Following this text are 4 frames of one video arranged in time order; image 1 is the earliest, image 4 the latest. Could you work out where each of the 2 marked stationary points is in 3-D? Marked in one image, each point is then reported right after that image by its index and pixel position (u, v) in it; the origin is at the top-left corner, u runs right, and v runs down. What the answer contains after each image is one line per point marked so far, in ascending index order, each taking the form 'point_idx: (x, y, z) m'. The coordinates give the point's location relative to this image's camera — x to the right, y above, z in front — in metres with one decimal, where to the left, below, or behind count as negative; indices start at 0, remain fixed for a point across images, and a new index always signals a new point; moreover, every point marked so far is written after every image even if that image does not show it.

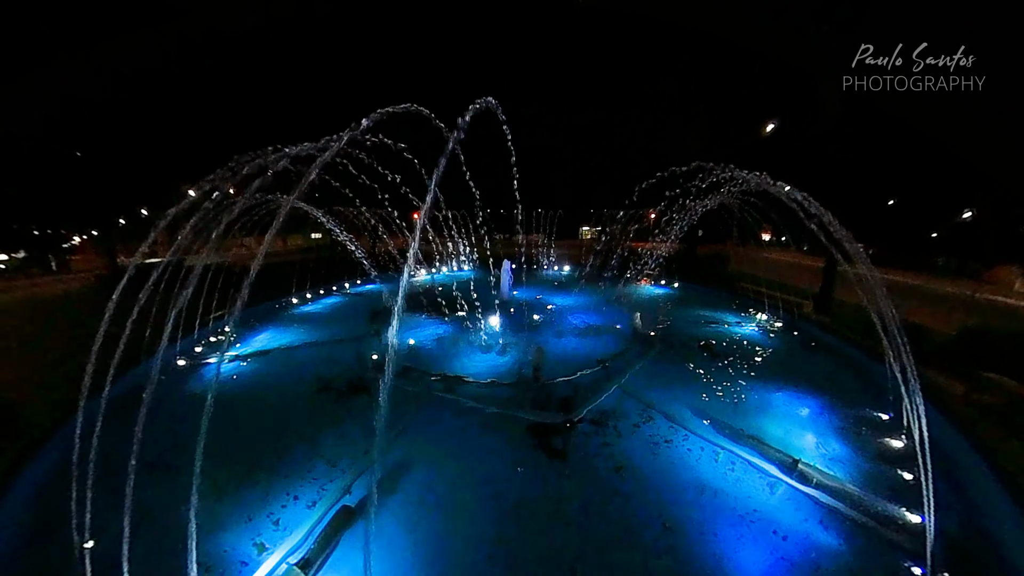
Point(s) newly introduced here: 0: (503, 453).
0: (-0.2, -2.9, +7.4) m
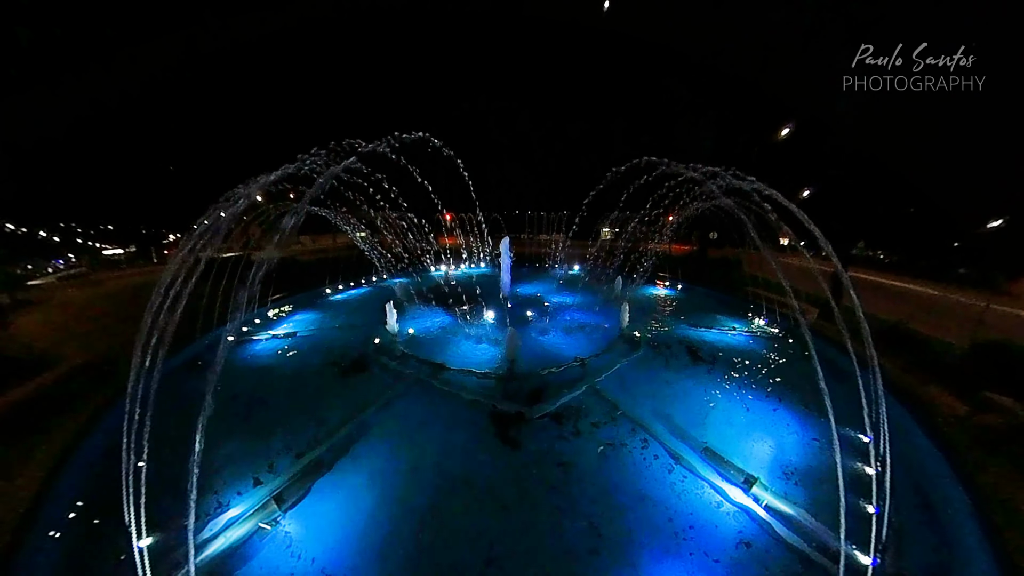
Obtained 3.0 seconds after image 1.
0: (-0.9, -2.9, +8.5) m
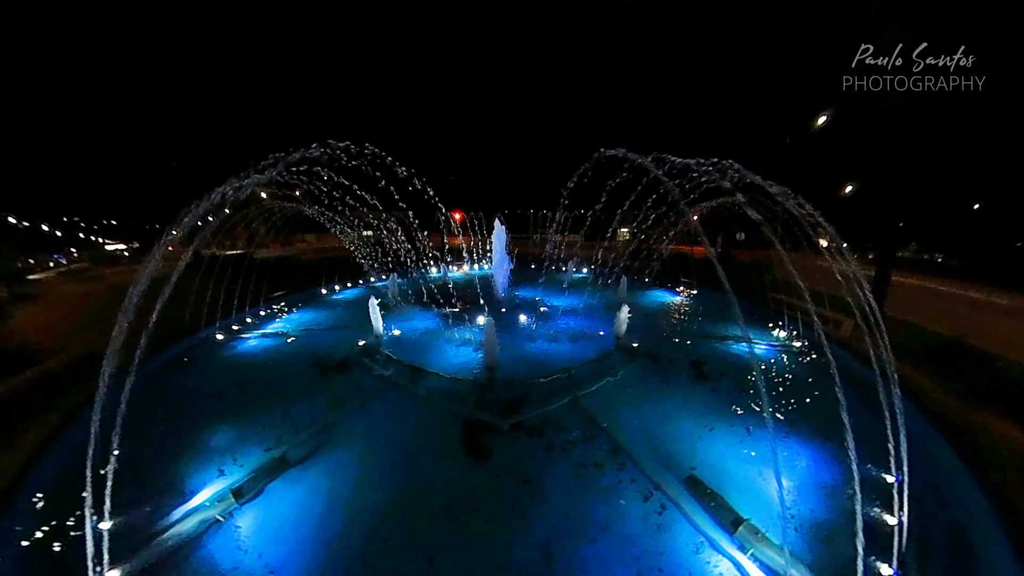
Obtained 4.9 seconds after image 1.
0: (-1.5, -2.9, +7.9) m
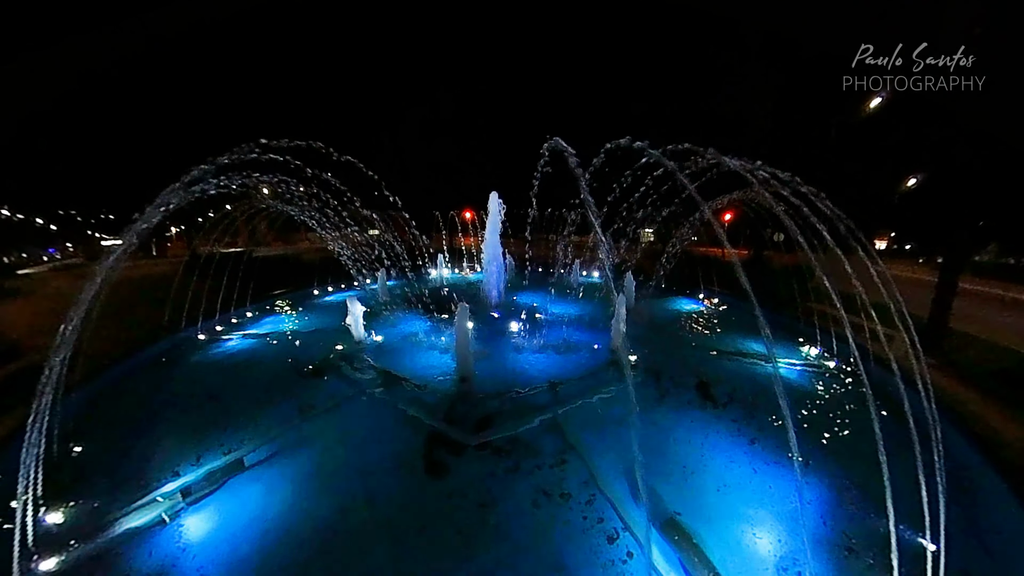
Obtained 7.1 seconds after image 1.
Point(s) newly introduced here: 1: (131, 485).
0: (-2.1, -2.9, +7.1) m
1: (-6.1, -3.2, +6.8) m
